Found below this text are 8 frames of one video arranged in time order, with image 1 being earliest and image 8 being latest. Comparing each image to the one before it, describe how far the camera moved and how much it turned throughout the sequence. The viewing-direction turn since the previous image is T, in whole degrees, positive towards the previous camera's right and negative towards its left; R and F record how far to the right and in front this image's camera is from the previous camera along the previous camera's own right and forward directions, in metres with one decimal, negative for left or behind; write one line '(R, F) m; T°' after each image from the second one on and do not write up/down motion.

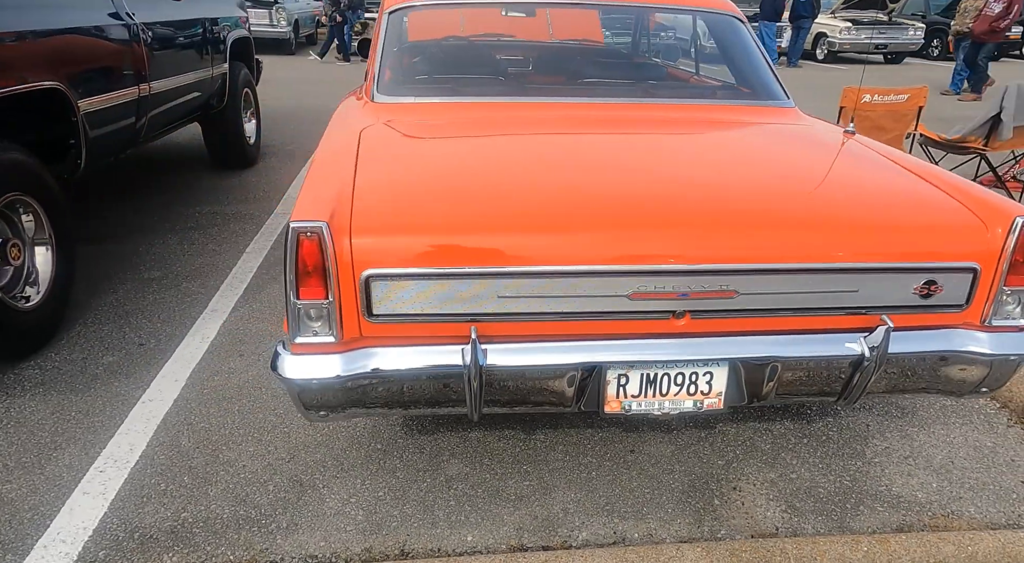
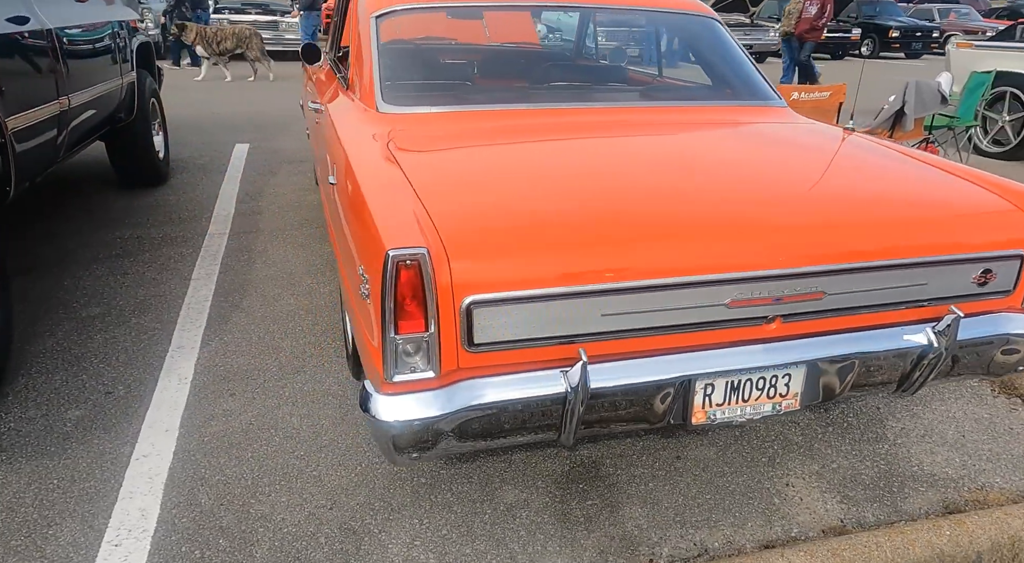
(-0.5, +0.1) m; +9°
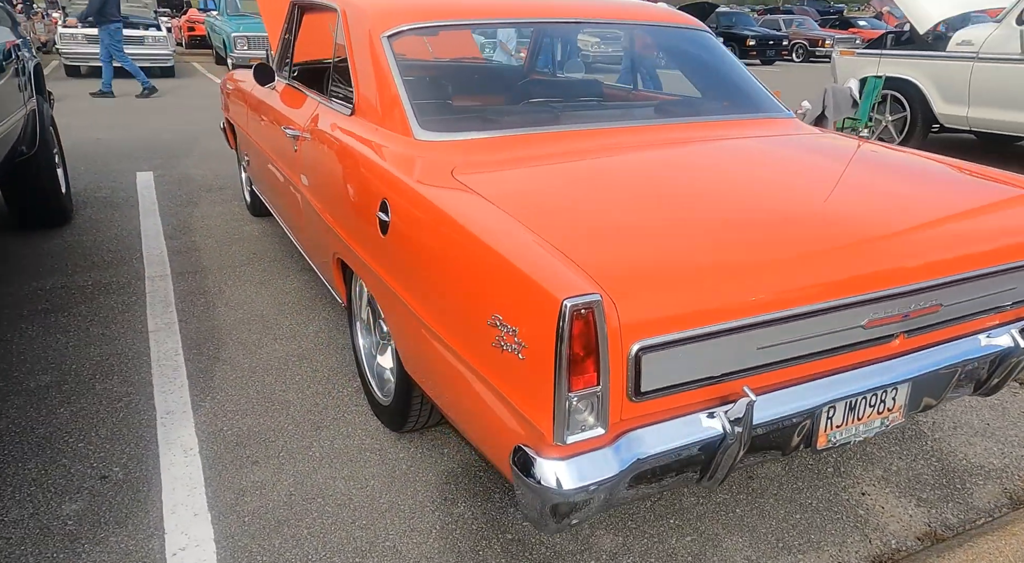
(-0.6, +0.2) m; +10°
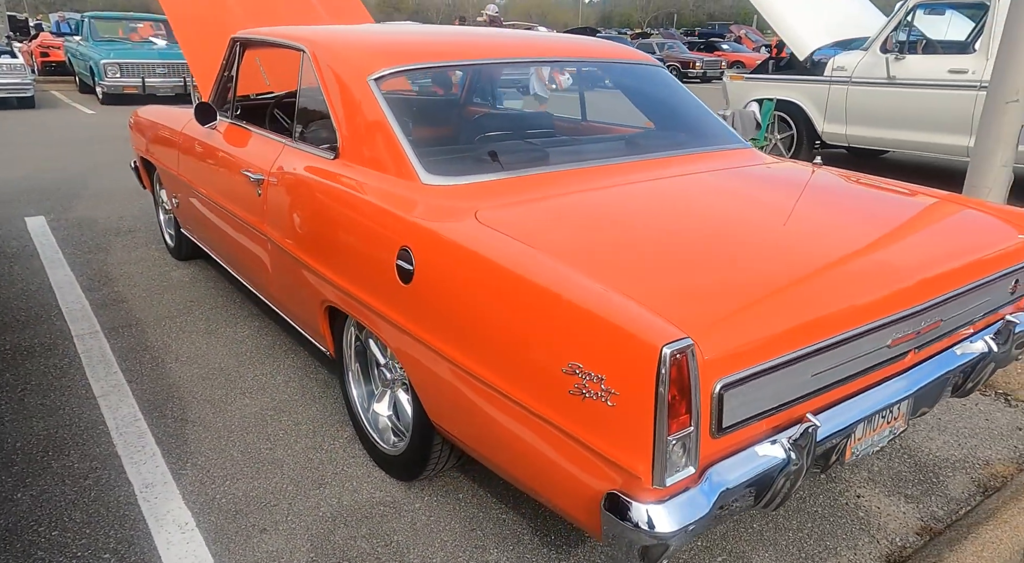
(-0.4, 0.0) m; +9°
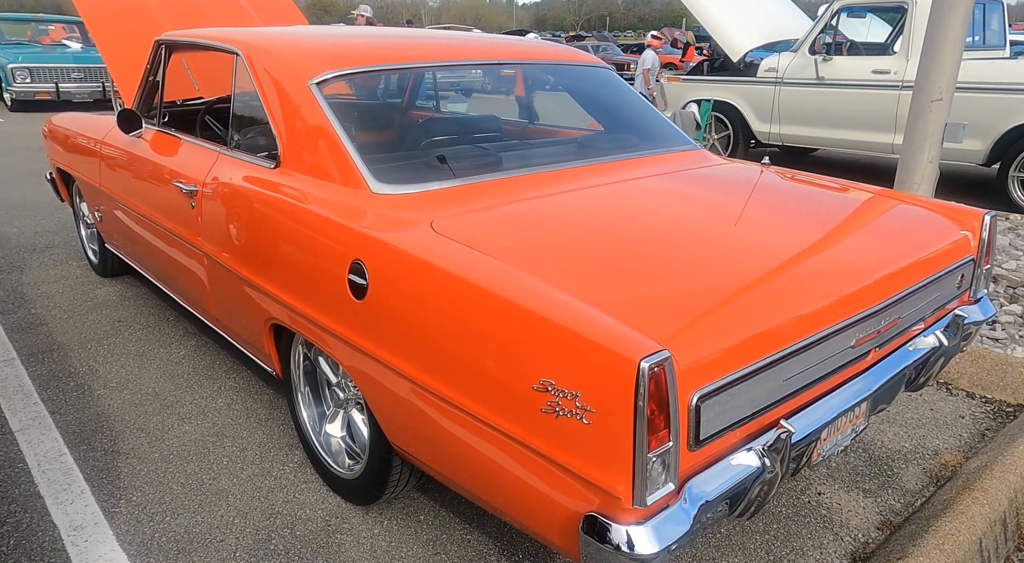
(-0.1, +0.1) m; +5°
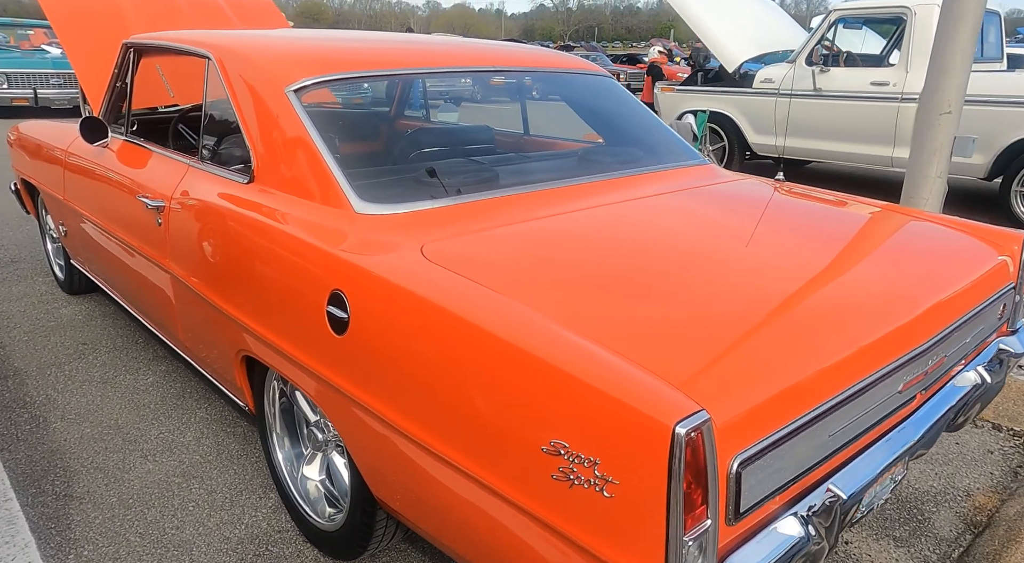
(0.0, +0.2) m; +1°
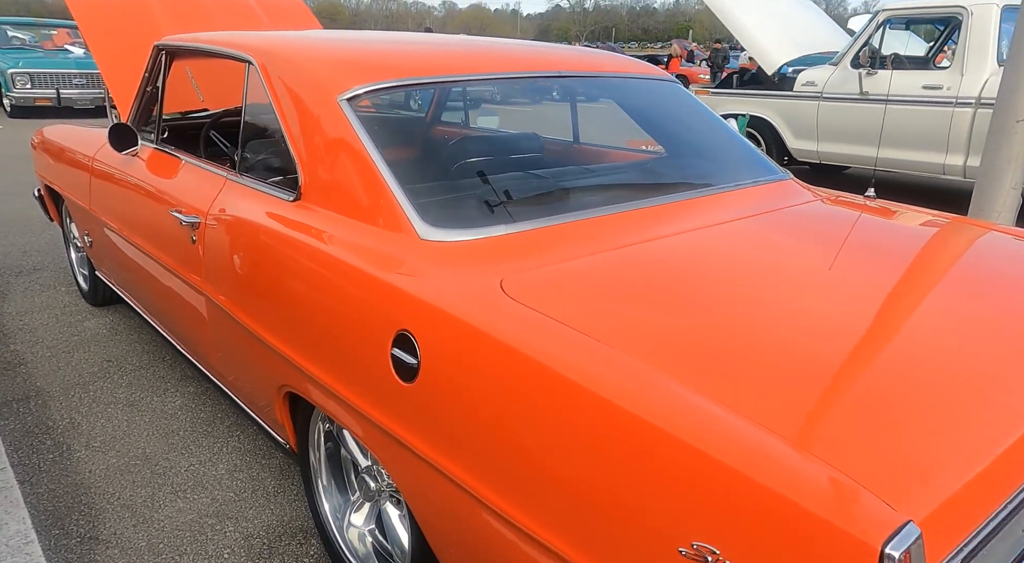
(-0.2, +0.2) m; -1°
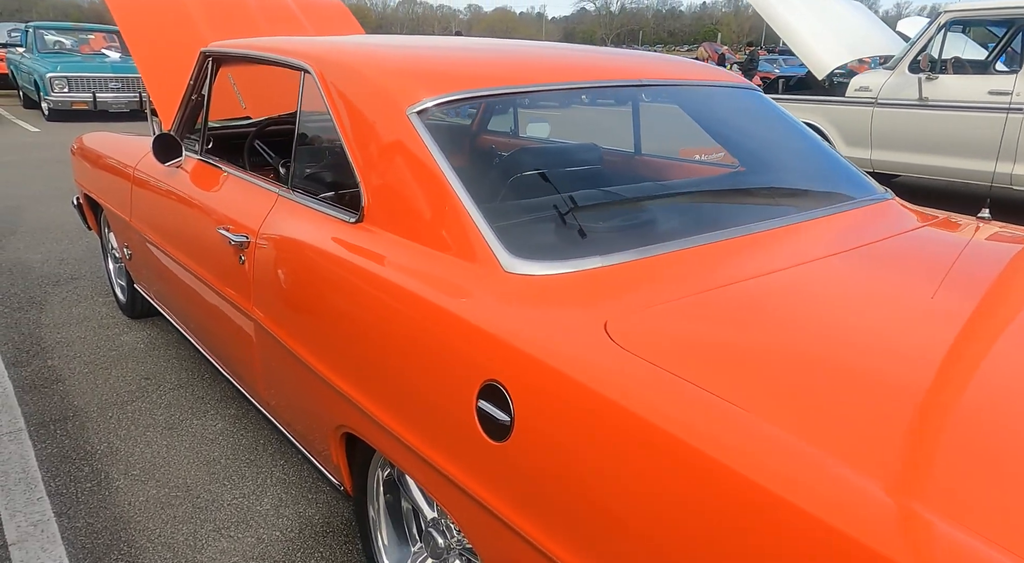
(-0.2, +0.2) m; -2°
